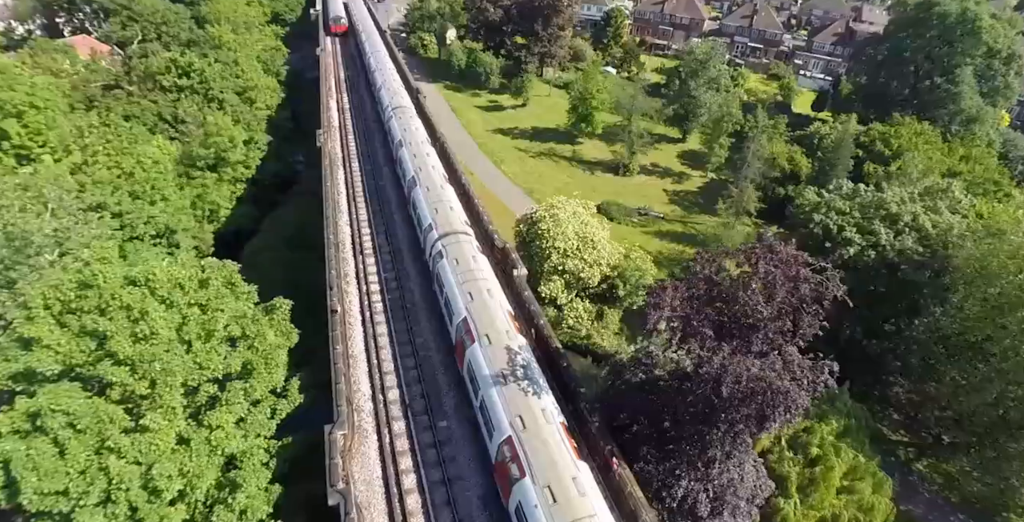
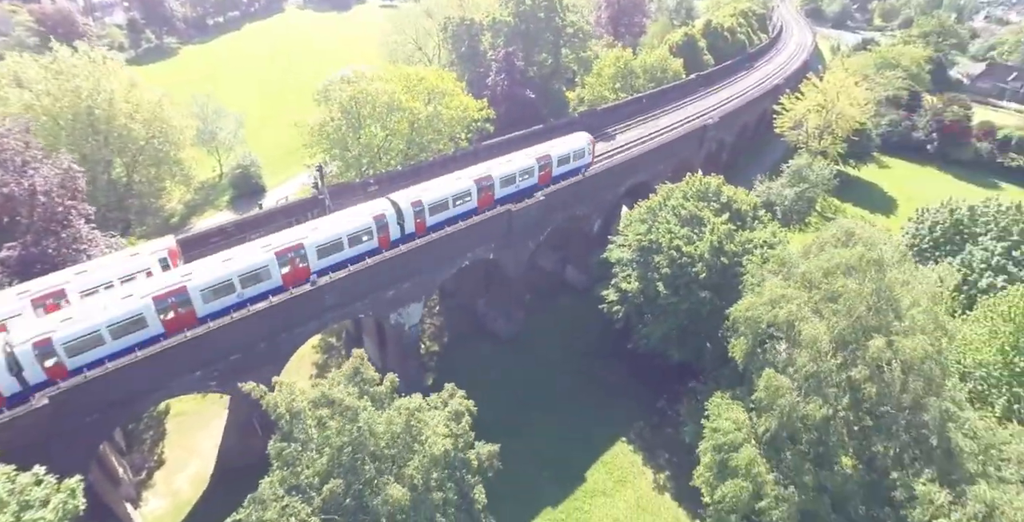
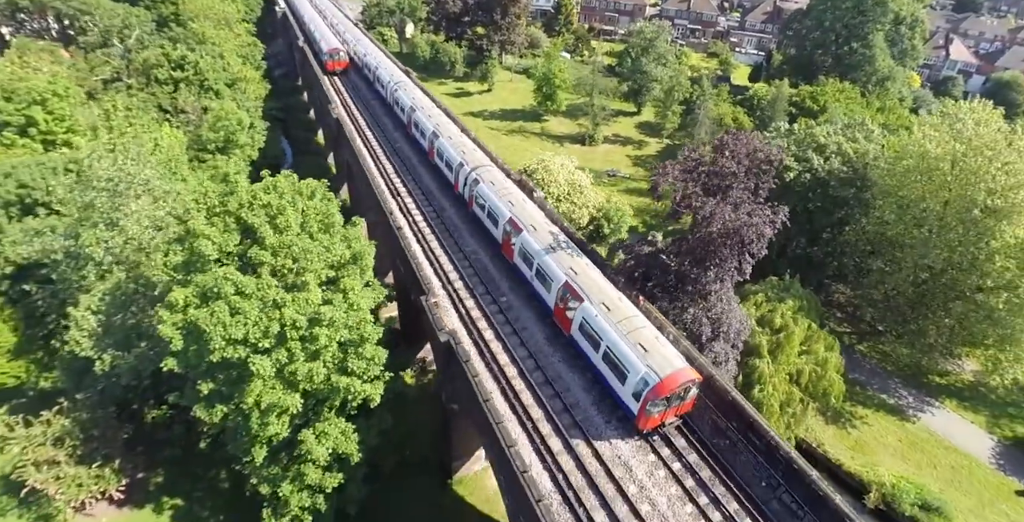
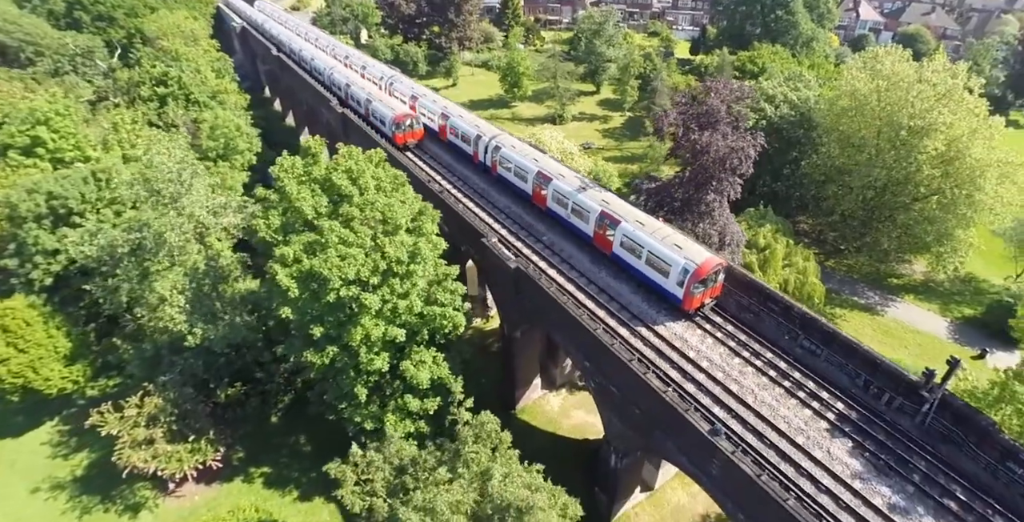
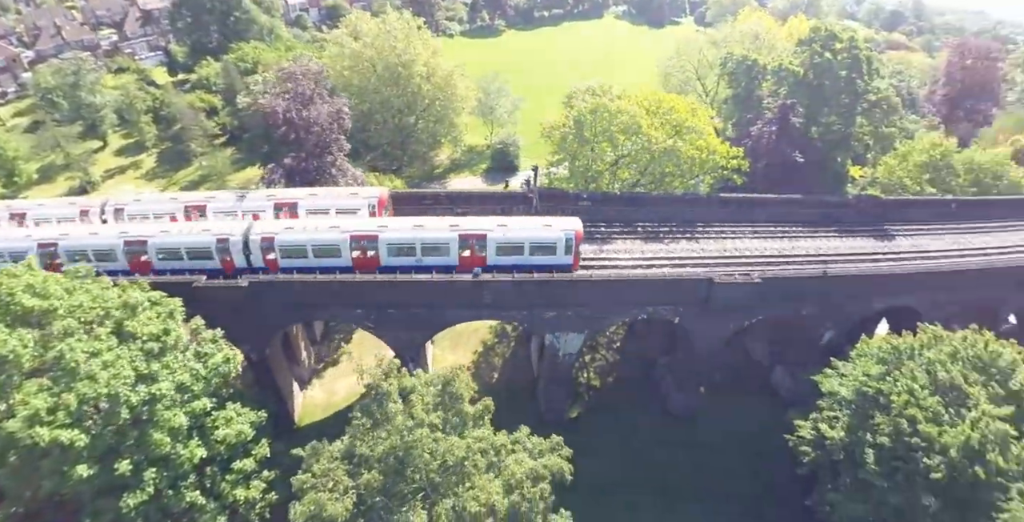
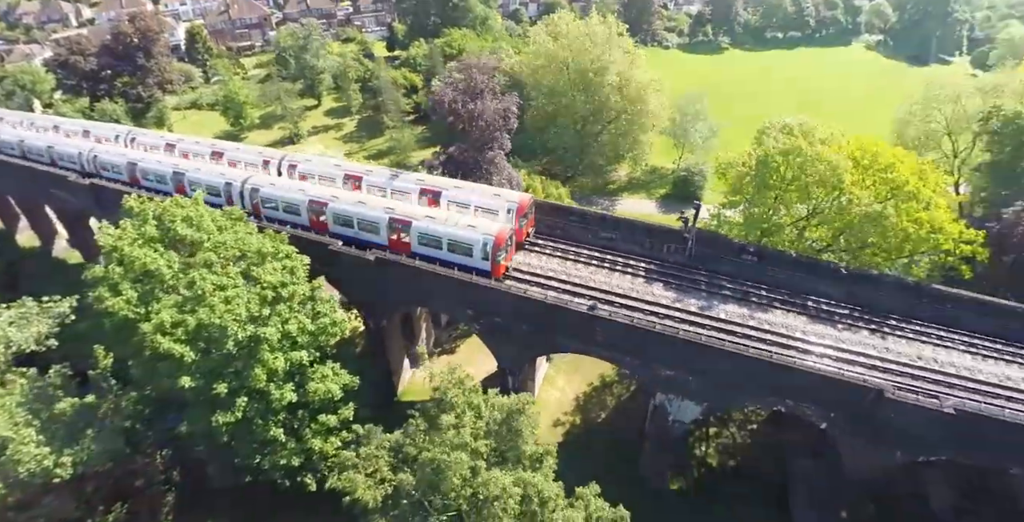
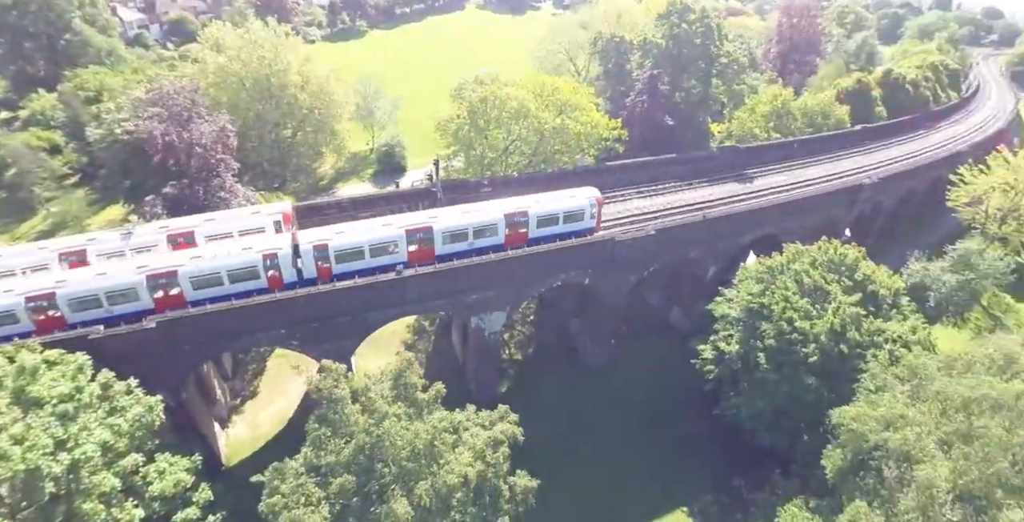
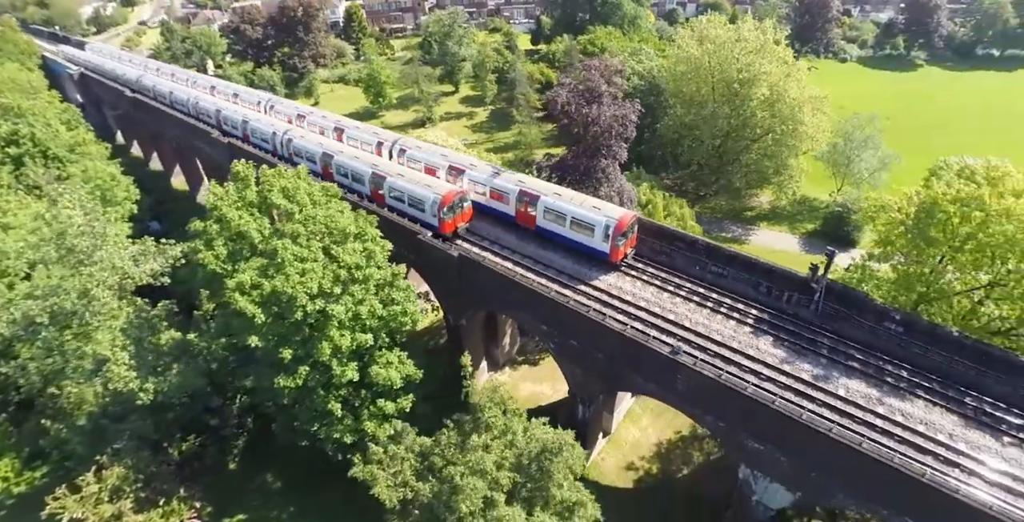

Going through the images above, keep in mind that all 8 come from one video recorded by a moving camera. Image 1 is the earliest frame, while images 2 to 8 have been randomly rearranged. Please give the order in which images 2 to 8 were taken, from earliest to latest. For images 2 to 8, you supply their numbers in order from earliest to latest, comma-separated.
3, 4, 8, 6, 5, 7, 2
